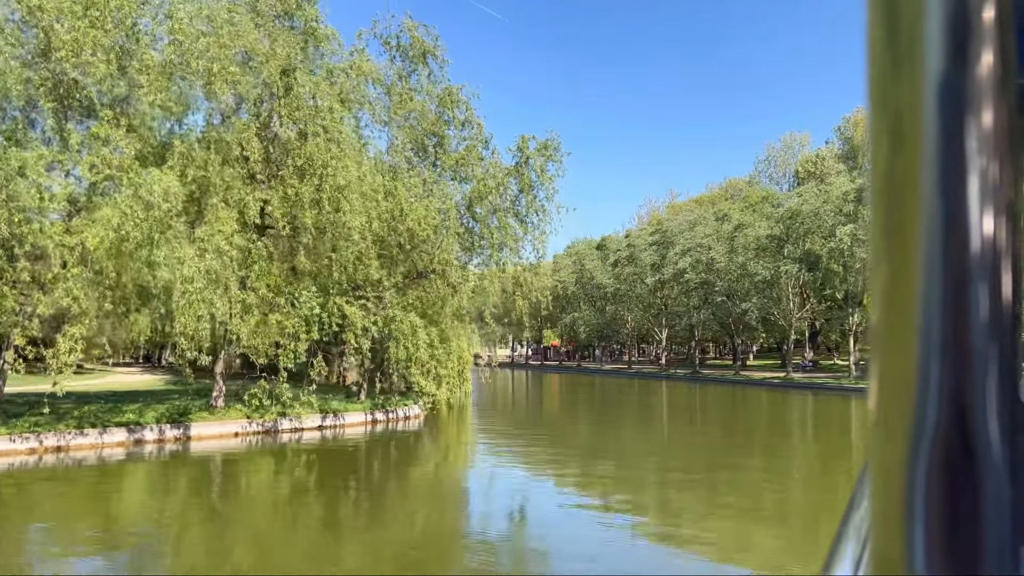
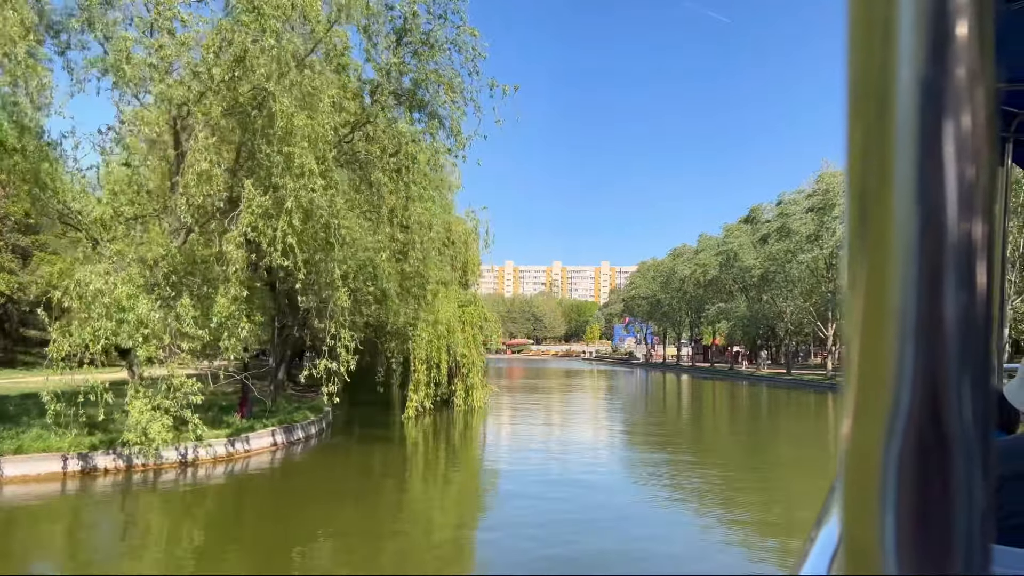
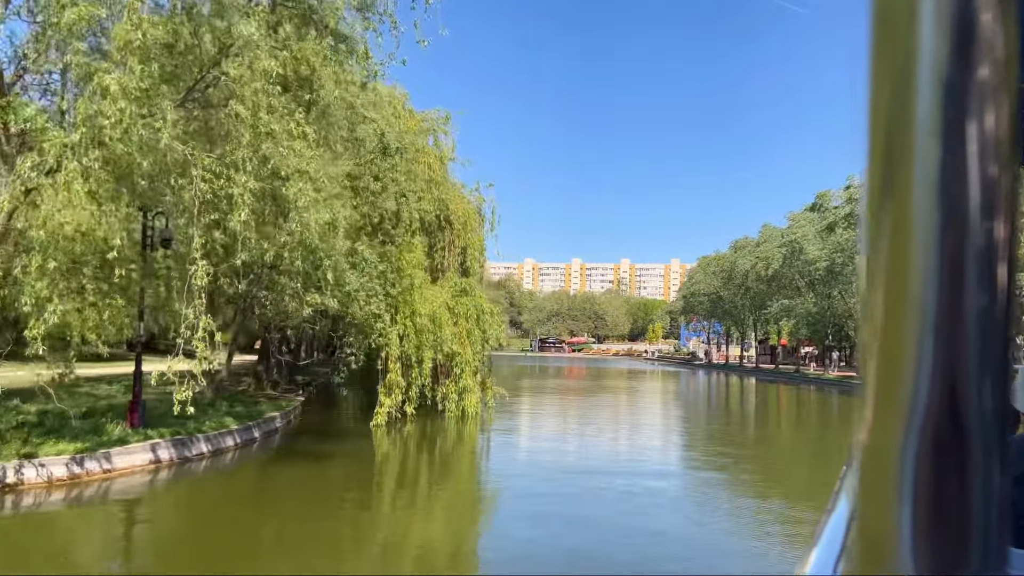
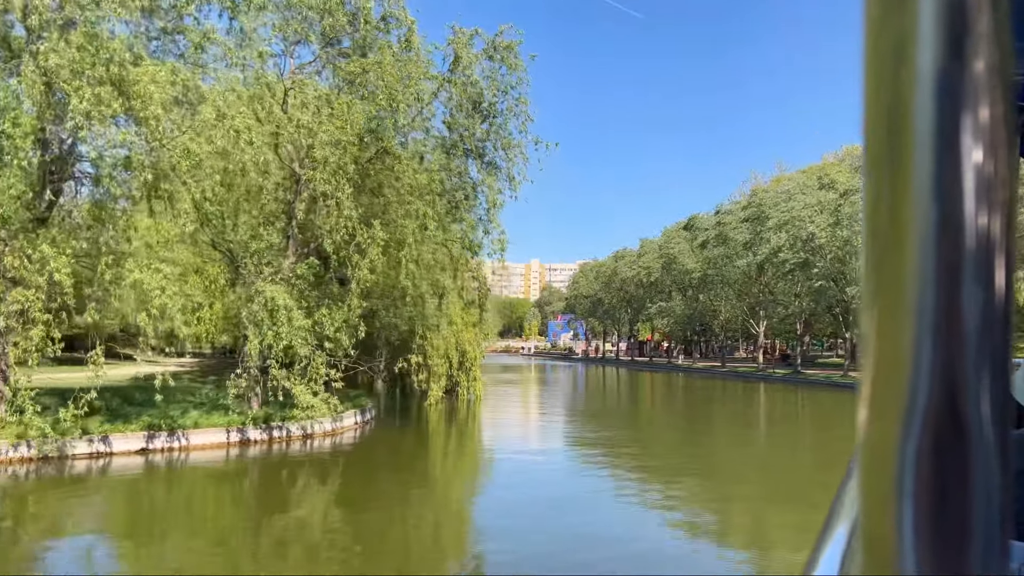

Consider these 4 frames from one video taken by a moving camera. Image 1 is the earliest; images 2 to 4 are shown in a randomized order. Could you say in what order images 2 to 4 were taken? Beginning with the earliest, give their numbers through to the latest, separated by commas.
4, 2, 3
